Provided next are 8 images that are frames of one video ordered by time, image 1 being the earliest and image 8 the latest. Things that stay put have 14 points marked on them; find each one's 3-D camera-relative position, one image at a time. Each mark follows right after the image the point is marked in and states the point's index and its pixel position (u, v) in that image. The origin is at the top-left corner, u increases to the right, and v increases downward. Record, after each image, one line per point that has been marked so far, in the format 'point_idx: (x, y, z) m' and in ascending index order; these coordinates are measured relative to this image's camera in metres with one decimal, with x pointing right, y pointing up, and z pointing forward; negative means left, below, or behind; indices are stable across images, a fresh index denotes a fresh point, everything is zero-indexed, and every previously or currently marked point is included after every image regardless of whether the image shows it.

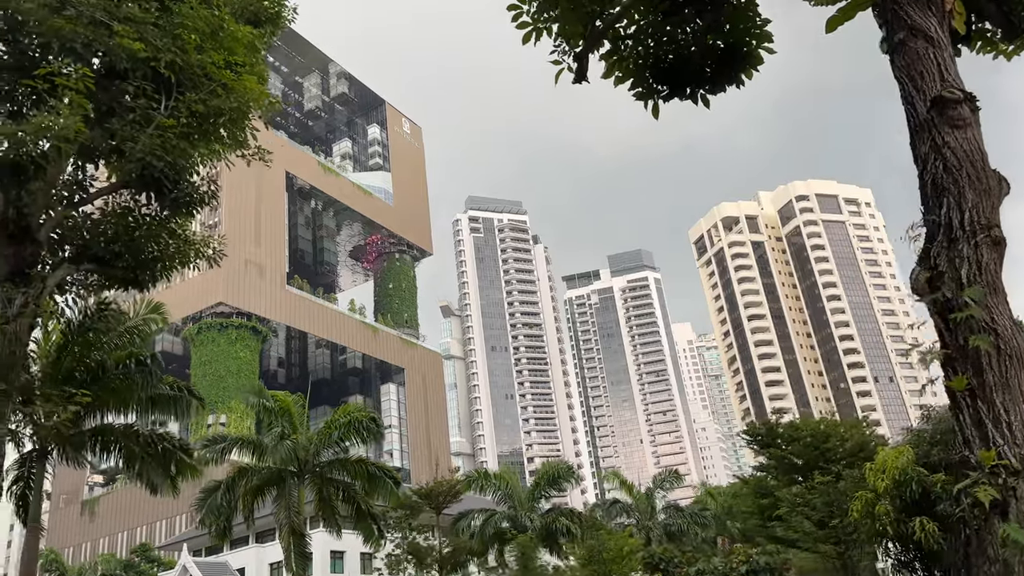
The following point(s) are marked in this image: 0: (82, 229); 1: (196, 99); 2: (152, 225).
0: (-6.8, +0.9, +12.5) m
1: (-5.0, +3.0, +12.6) m
2: (-5.7, +1.0, +12.8) m
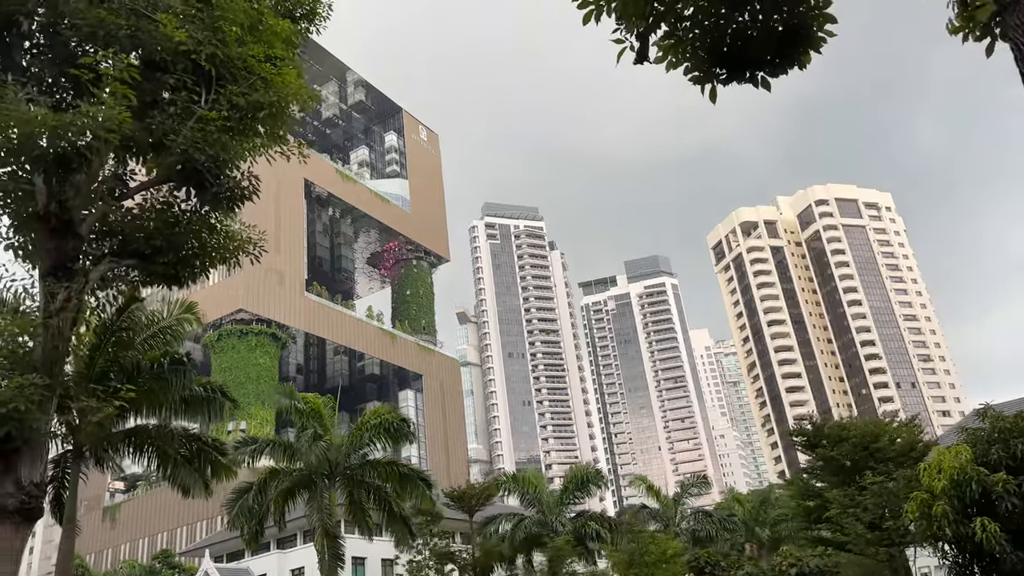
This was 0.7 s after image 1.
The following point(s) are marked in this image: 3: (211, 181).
0: (-6.1, +1.0, +12.4) m
1: (-4.3, +3.1, +12.4) m
2: (-5.0, +1.1, +12.6) m
3: (-4.6, +1.7, +12.3) m
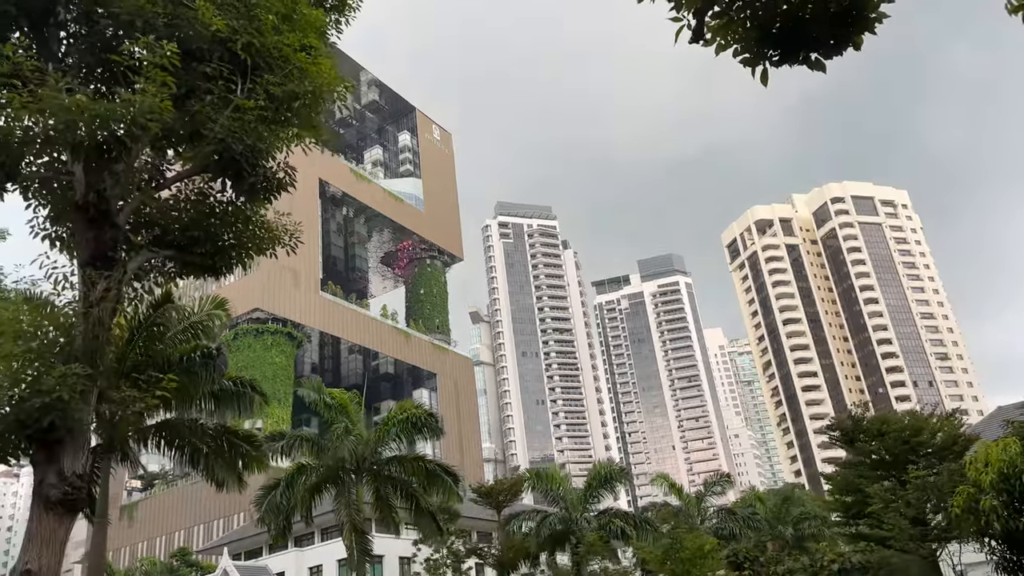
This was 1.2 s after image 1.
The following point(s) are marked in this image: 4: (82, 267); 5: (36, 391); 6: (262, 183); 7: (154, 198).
0: (-5.5, +1.1, +12.3) m
1: (-3.7, +3.2, +12.3) m
2: (-4.4, +1.2, +12.5) m
3: (-4.0, +1.8, +12.2) m
4: (-5.9, +0.3, +10.9) m
5: (-5.7, -1.2, +9.5) m
6: (-3.9, +1.7, +12.5) m
7: (-5.6, +1.4, +12.4) m
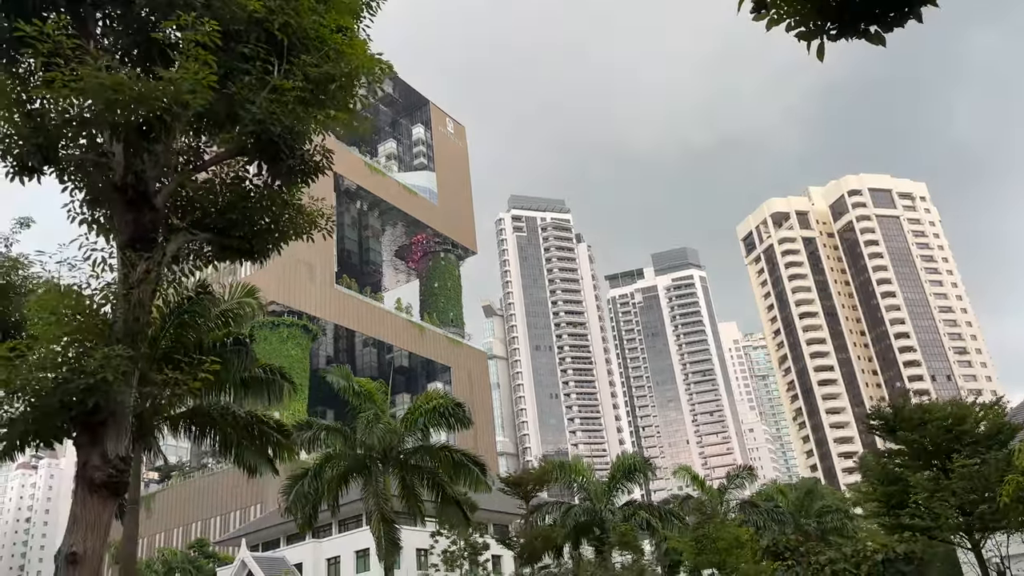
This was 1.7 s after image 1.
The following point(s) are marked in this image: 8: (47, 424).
0: (-4.8, +1.4, +12.2) m
1: (-3.1, +3.5, +12.1) m
2: (-3.8, +1.5, +12.4) m
3: (-3.4, +2.0, +12.1) m
4: (-5.3, +0.5, +10.8) m
5: (-5.1, -1.0, +9.4) m
6: (-3.3, +1.9, +12.4) m
7: (-4.9, +1.6, +12.3) m
8: (-5.8, -1.7, +9.8) m
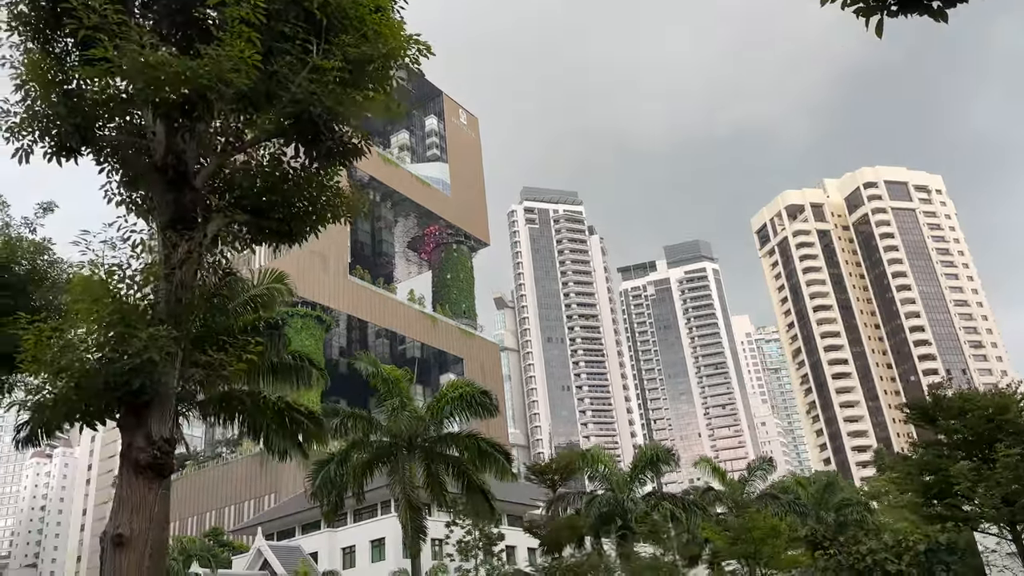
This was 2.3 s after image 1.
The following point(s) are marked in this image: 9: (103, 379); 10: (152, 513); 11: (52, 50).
0: (-4.2, +1.6, +12.0) m
1: (-2.5, +3.7, +12.0) m
2: (-3.2, +1.7, +12.2) m
3: (-2.8, +2.3, +11.9) m
4: (-4.7, +0.8, +10.6) m
5: (-4.5, -0.8, +9.3) m
6: (-2.6, +2.2, +12.2) m
7: (-4.3, +1.9, +12.1) m
8: (-5.2, -1.5, +9.7) m
9: (-4.8, -1.1, +9.3) m
10: (-4.2, -2.6, +9.2) m
11: (-6.8, +3.5, +11.7) m
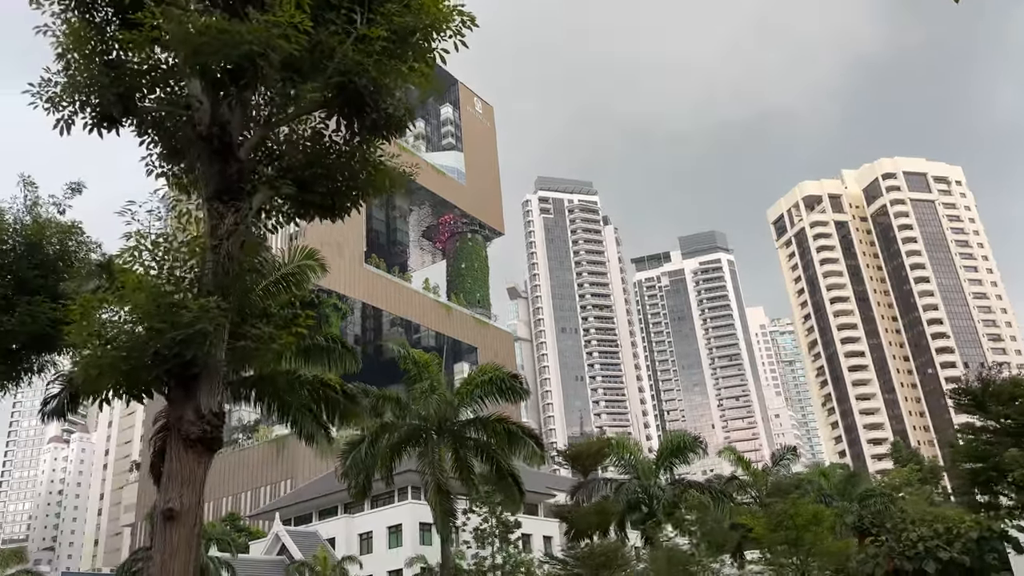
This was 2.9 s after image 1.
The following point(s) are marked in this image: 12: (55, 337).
0: (-3.5, +2.0, +11.8) m
1: (-1.7, +4.1, +11.7) m
2: (-2.5, +2.1, +12.0) m
3: (-2.1, +2.7, +11.6) m
4: (-4.0, +1.2, +10.4) m
5: (-3.9, -0.4, +9.1) m
6: (-1.9, +2.5, +12.0) m
7: (-3.6, +2.3, +11.9) m
8: (-4.5, -1.1, +9.5) m
9: (-4.1, -0.7, +9.1) m
10: (-3.5, -2.2, +9.0) m
11: (-6.0, +3.9, +11.5) m
12: (-11.2, -1.2, +19.3) m
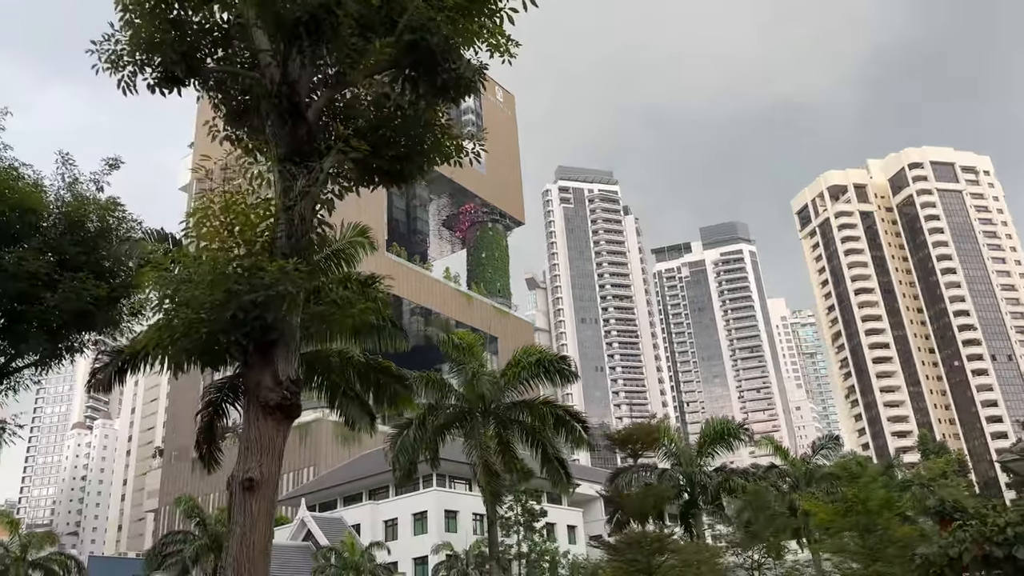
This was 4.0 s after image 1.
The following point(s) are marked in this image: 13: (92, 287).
0: (-2.4, +2.5, +11.4) m
1: (-0.6, +4.5, +11.2) m
2: (-1.4, +2.5, +11.5) m
3: (-1.0, +3.1, +11.2) m
4: (-2.9, +1.6, +10.0) m
5: (-2.8, 0.0, +8.7) m
6: (-0.8, +3.0, +11.5) m
7: (-2.5, +2.7, +11.4) m
8: (-3.5, -0.7, +9.1) m
9: (-3.1, -0.3, +8.7) m
10: (-2.5, -1.8, +8.6) m
11: (-5.0, +4.4, +11.1) m
12: (-10.0, -0.7, +19.1) m
13: (-9.9, 0.0, +18.6) m
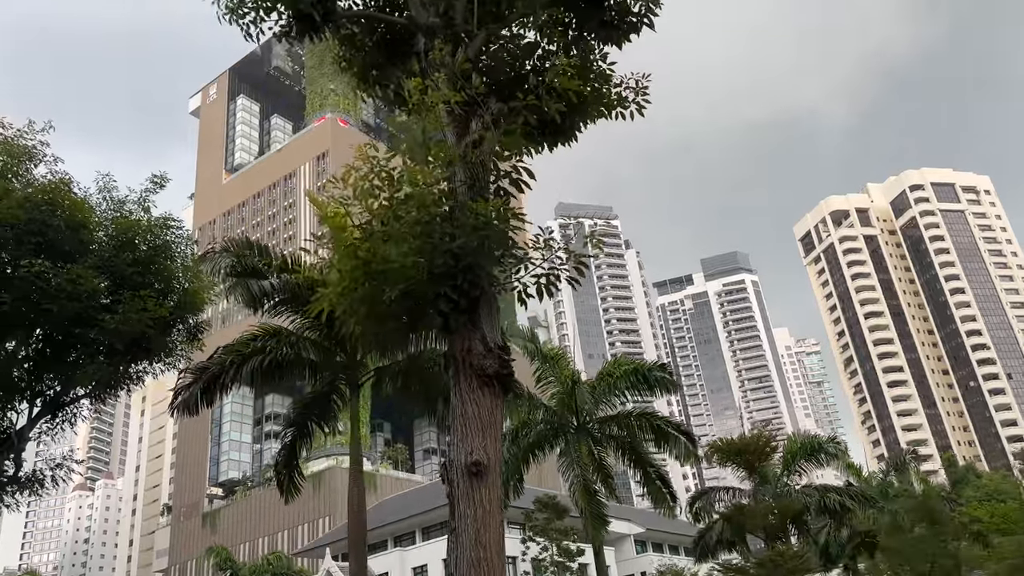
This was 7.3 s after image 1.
0: (-0.2, +2.8, +10.0) m
1: (+1.5, +4.9, +9.9) m
2: (+0.8, +2.9, +10.1) m
3: (+1.2, +3.5, +9.8) m
4: (-0.7, +2.0, +8.6) m
5: (-0.5, +0.5, +7.2) m
6: (+1.3, +3.4, +10.1) m
7: (-0.3, +3.1, +10.1) m
8: (-1.2, -0.2, +7.6) m
9: (-0.8, +0.2, +7.2) m
10: (-0.1, -1.3, +6.9) m
11: (-2.8, +4.6, +9.7) m
12: (-7.7, -1.0, +17.4) m
13: (-7.6, -0.4, +17.0) m
